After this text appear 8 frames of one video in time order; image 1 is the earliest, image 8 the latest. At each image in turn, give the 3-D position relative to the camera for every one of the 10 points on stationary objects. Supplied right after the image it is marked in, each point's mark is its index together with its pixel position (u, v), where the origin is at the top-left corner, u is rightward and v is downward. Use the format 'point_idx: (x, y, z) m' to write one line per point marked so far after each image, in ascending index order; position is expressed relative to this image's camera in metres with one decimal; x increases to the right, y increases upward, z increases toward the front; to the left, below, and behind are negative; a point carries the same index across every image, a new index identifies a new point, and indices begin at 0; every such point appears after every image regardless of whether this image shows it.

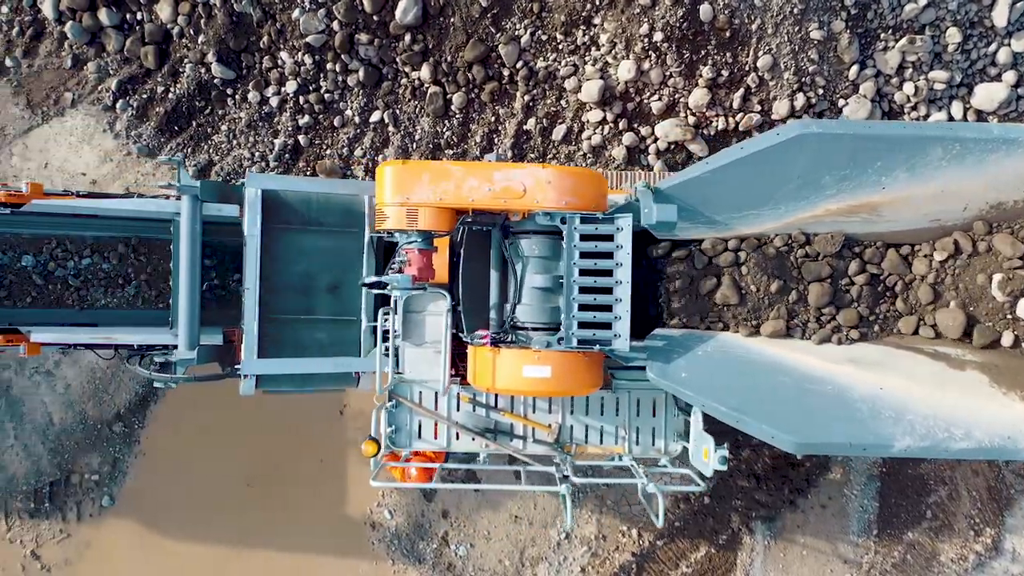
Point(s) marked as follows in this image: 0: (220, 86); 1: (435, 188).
0: (-1.4, +1.0, +4.8) m
1: (-0.3, +0.3, +3.3) m
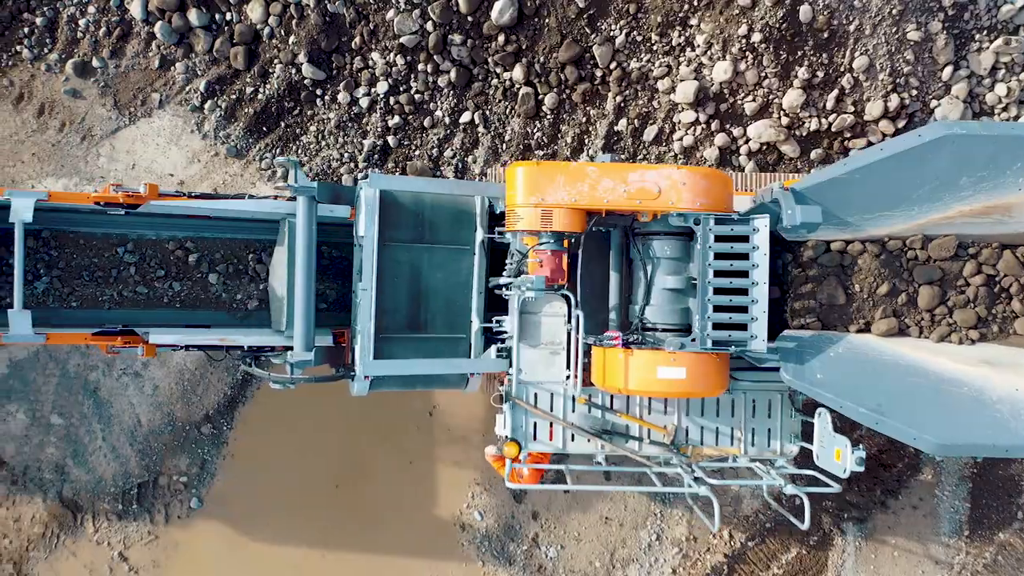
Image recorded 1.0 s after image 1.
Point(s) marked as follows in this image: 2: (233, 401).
0: (-1.0, +1.0, +4.8) m
1: (+0.2, +0.3, +3.3) m
2: (-1.4, -0.6, +4.9) m
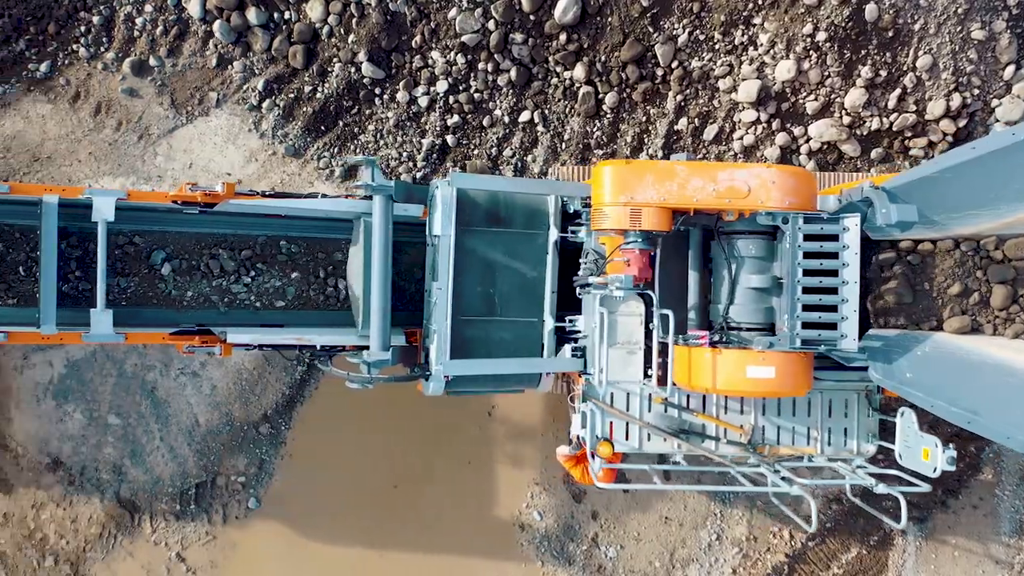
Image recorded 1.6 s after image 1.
0: (-0.7, +1.0, +4.8) m
1: (+0.5, +0.3, +3.2) m
2: (-1.1, -0.6, +4.8) m
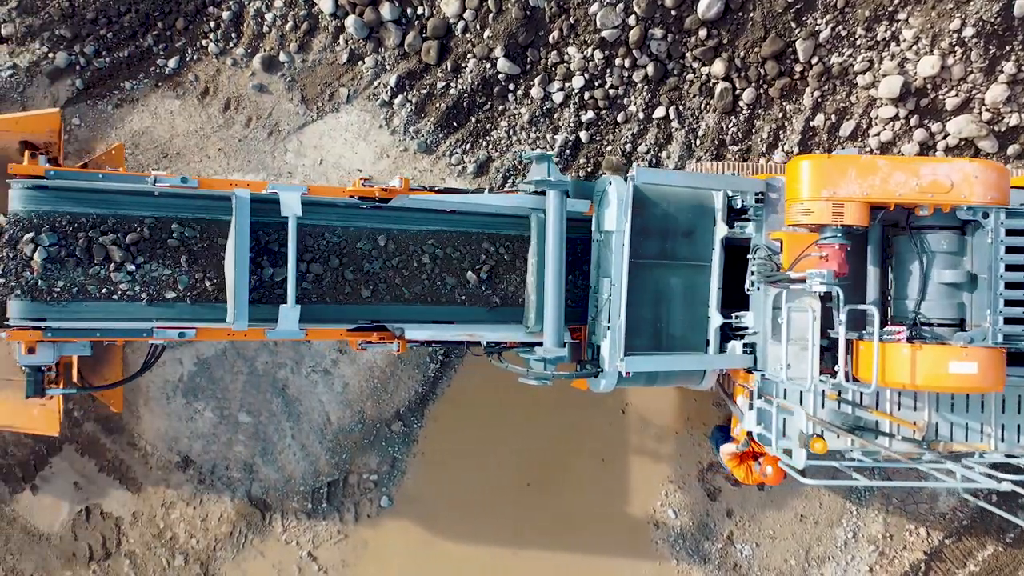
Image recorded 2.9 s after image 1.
0: (0.0, +1.0, +4.7) m
1: (+1.1, +0.3, +3.2) m
2: (-0.4, -0.5, +4.8) m
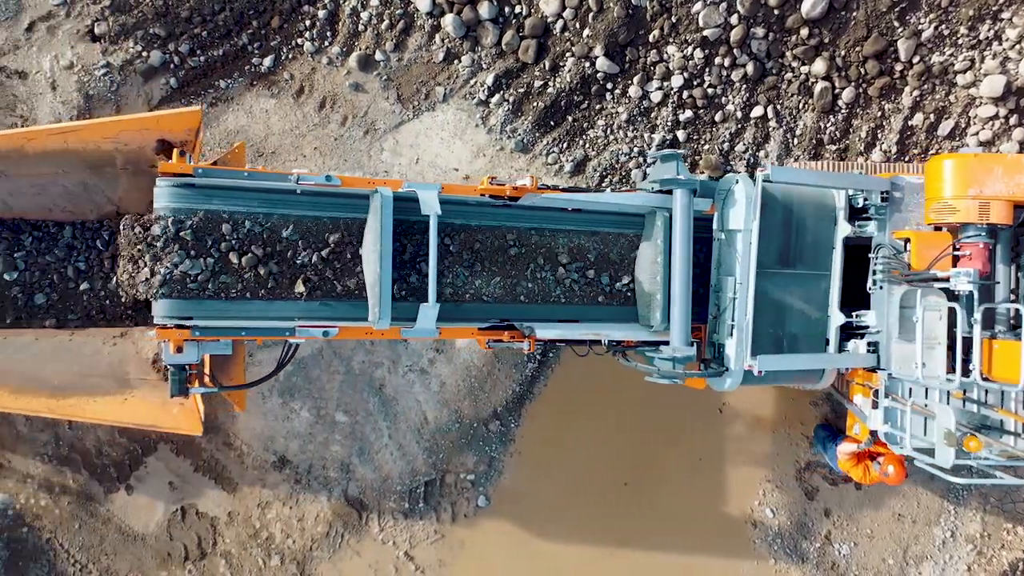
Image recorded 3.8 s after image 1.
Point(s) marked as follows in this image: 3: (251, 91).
0: (+0.4, +1.0, +4.7) m
1: (+1.6, +0.3, +3.2) m
2: (0.0, -0.5, +4.8) m
3: (-1.3, +1.0, +4.9) m
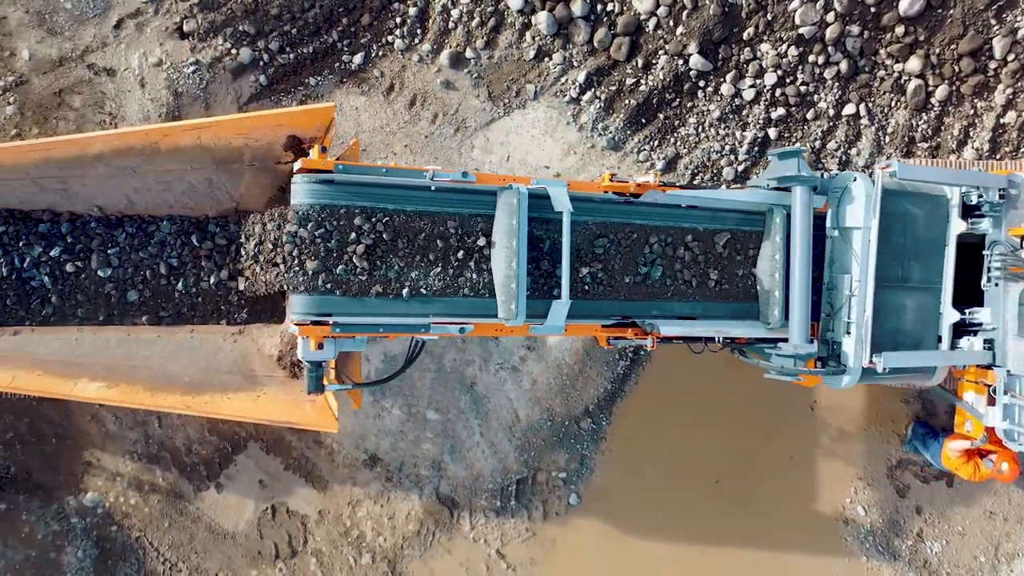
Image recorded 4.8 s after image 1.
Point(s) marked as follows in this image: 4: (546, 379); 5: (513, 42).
0: (+0.9, +1.0, +4.7) m
1: (+2.1, +0.4, +3.2) m
2: (+0.5, -0.5, +4.8) m
3: (-0.8, +1.0, +4.9) m
4: (+0.2, -0.4, +4.7) m
5: (0.0, +1.2, +4.8) m
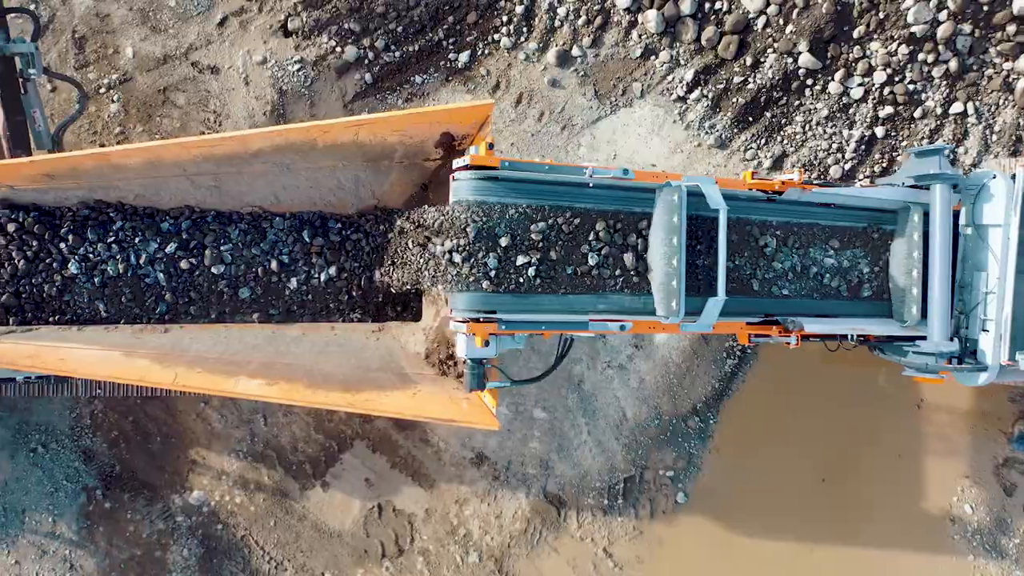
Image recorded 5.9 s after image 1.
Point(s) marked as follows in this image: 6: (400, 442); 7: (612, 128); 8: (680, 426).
0: (+1.4, +1.0, +4.7) m
1: (+2.6, +0.4, +3.2) m
2: (+1.0, -0.5, +4.8) m
3: (-0.3, +1.0, +4.9) m
4: (+0.7, -0.4, +4.7) m
5: (+0.5, +1.2, +4.8) m
6: (-0.6, -0.8, +4.8) m
7: (+0.5, +0.8, +4.8) m
8: (+0.8, -0.7, +4.8) m
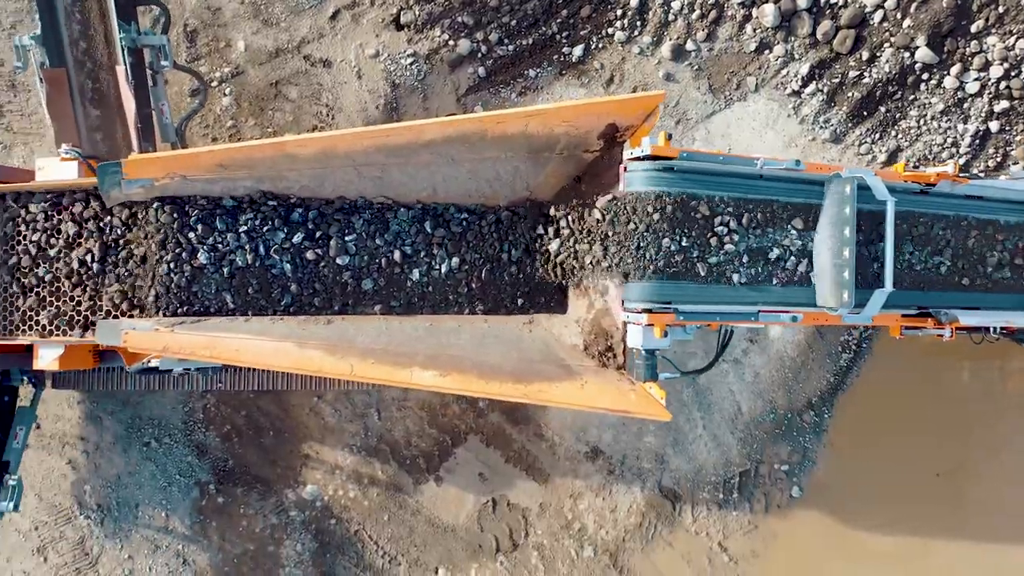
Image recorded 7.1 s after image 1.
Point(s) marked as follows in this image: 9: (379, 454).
0: (+2.0, +1.0, +4.7) m
1: (+3.2, +0.4, +3.2) m
2: (+1.6, -0.5, +4.8) m
3: (+0.2, +1.0, +4.9) m
4: (+1.2, -0.4, +4.7) m
5: (+1.1, +1.2, +4.8) m
6: (0.0, -0.7, +4.8) m
7: (+1.0, +0.8, +4.8) m
8: (+1.4, -0.6, +4.8) m
9: (-0.6, -0.8, +4.8) m
